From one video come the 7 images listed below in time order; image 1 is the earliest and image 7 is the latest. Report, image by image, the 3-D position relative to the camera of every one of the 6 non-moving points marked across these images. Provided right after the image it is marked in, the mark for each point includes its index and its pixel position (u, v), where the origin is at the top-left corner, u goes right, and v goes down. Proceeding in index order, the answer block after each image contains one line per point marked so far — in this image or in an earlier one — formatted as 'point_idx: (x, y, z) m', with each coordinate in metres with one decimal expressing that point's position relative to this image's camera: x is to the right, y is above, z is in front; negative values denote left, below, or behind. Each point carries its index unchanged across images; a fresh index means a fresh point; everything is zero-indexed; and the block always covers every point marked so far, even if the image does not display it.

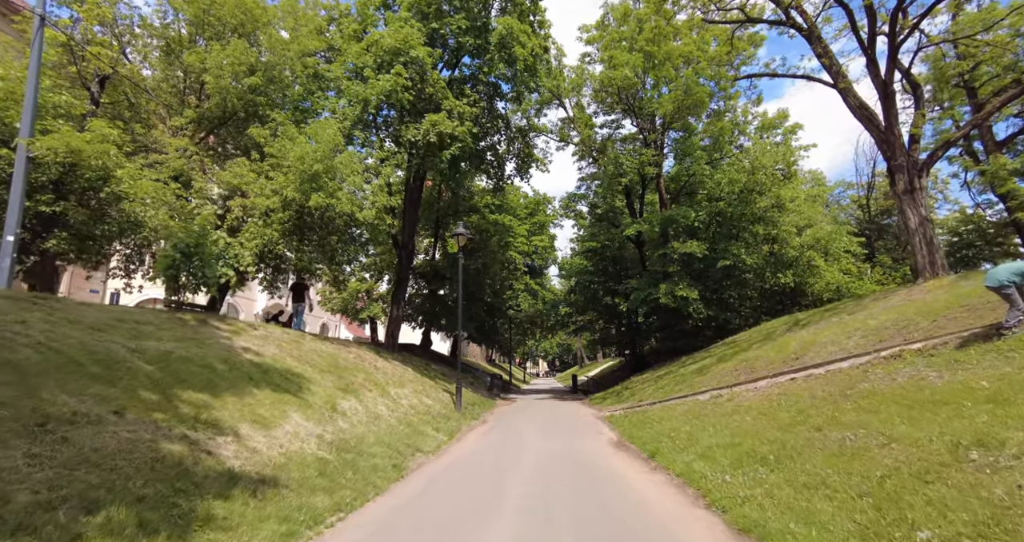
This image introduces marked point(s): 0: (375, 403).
0: (-3.3, -3.2, +11.8) m
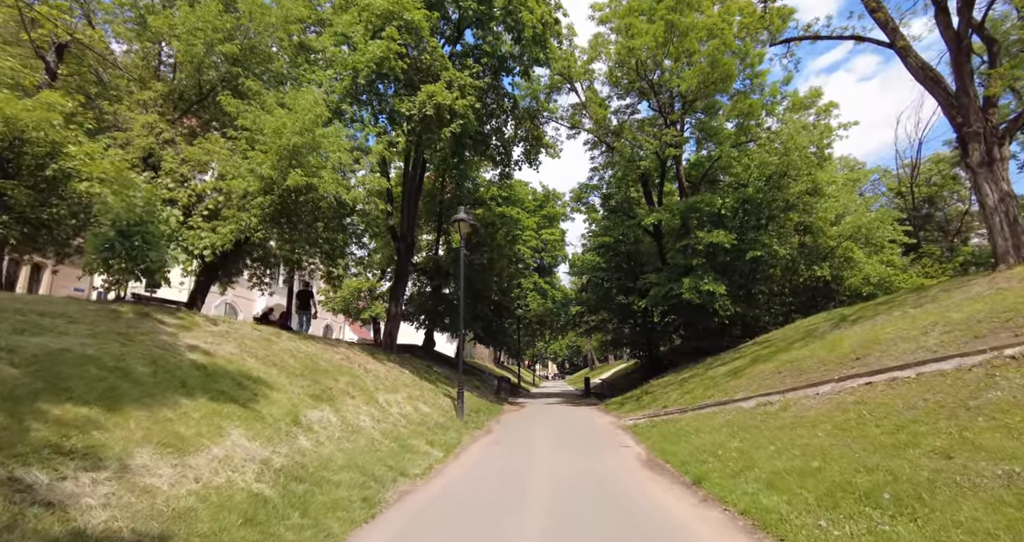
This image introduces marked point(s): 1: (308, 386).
0: (-3.2, -2.9, +9.9) m
1: (-4.0, -2.2, +9.6) m
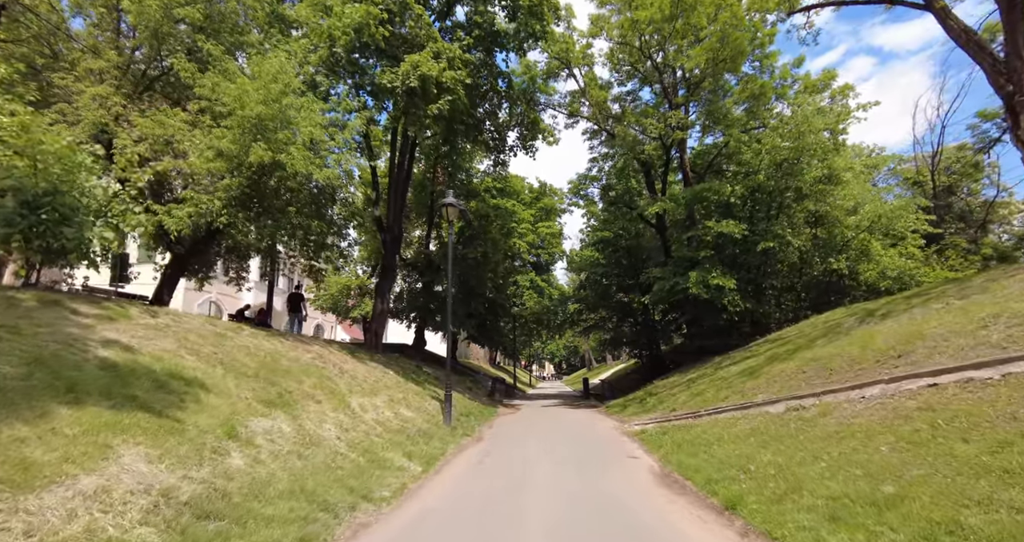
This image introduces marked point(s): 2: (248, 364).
0: (-3.3, -2.6, +8.4) m
1: (-4.1, -1.9, +8.1) m
2: (-4.7, -1.7, +8.9) m
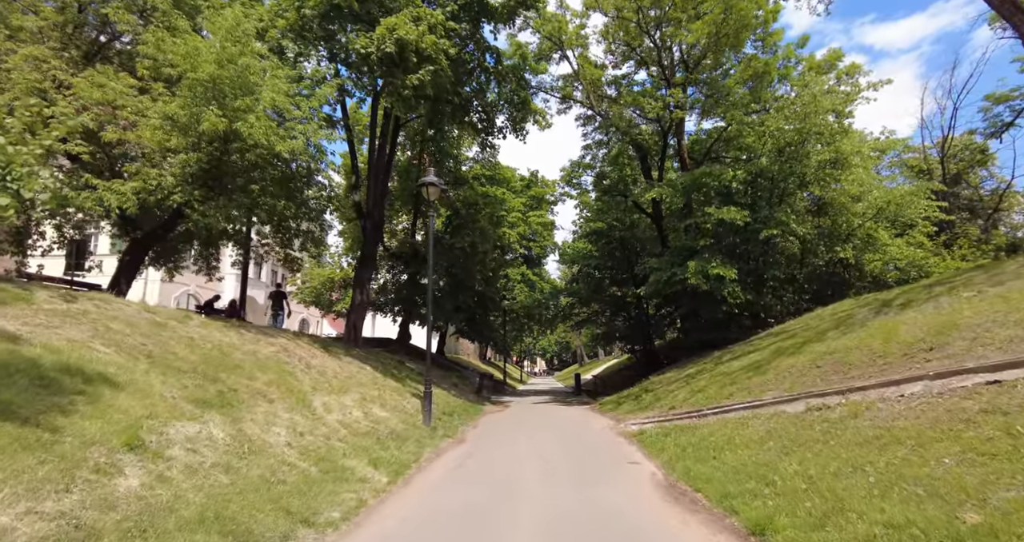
0: (-3.6, -2.2, +7.2) m
1: (-4.4, -1.6, +6.8) m
2: (-5.0, -1.3, +7.6) m
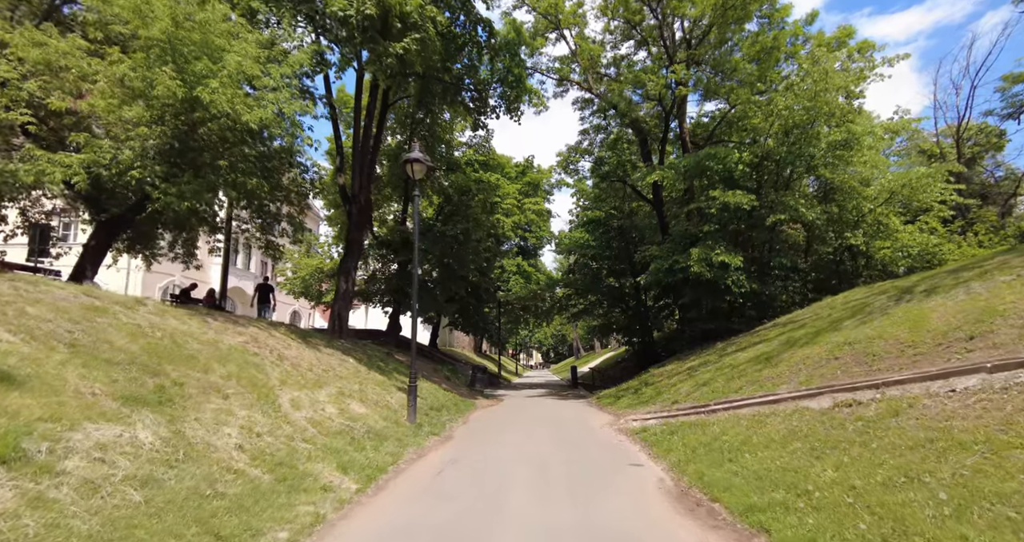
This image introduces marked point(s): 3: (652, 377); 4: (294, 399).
0: (-3.7, -1.9, +6.2) m
1: (-4.5, -1.3, +5.8) m
2: (-5.2, -1.0, +6.6) m
3: (+5.2, -4.0, +18.4) m
4: (-3.8, -2.2, +8.7) m
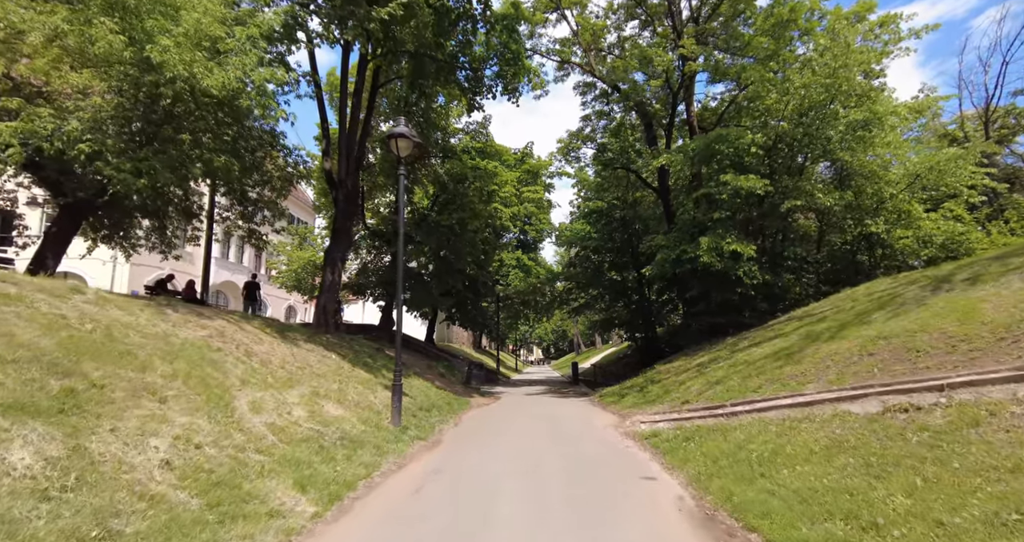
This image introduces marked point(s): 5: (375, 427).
0: (-3.8, -1.7, +5.1) m
1: (-4.6, -1.1, +4.7) m
2: (-5.3, -0.8, +5.4) m
3: (+5.1, -3.6, +17.2) m
4: (-4.0, -2.0, +7.6) m
5: (-2.6, -3.0, +9.5) m
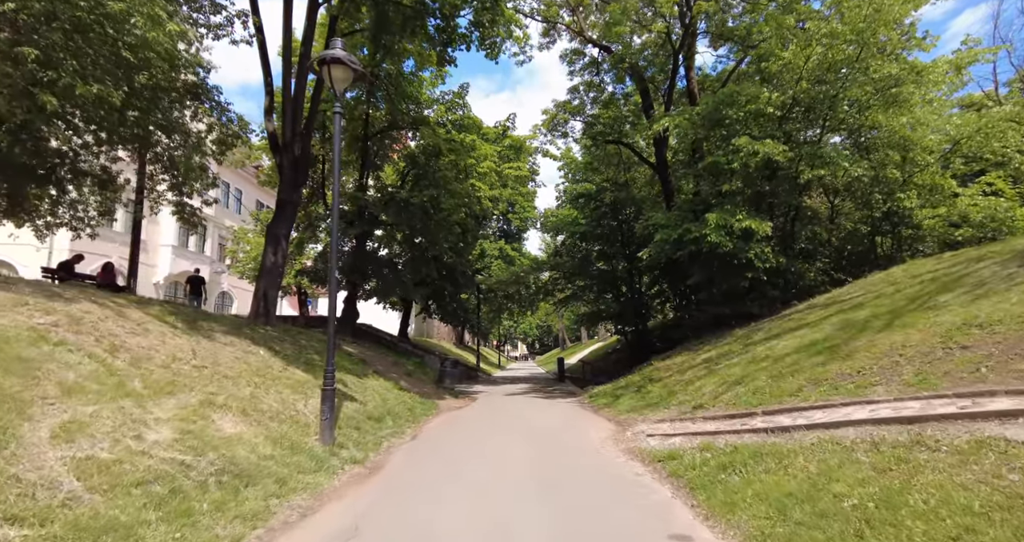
0: (-4.2, -1.2, +2.4) m
1: (-4.9, -0.6, +2.0) m
2: (-5.6, -0.3, +2.7) m
3: (+4.4, -3.0, +14.9) m
4: (-4.4, -1.5, +4.9) m
5: (-3.1, -2.5, +6.9) m
